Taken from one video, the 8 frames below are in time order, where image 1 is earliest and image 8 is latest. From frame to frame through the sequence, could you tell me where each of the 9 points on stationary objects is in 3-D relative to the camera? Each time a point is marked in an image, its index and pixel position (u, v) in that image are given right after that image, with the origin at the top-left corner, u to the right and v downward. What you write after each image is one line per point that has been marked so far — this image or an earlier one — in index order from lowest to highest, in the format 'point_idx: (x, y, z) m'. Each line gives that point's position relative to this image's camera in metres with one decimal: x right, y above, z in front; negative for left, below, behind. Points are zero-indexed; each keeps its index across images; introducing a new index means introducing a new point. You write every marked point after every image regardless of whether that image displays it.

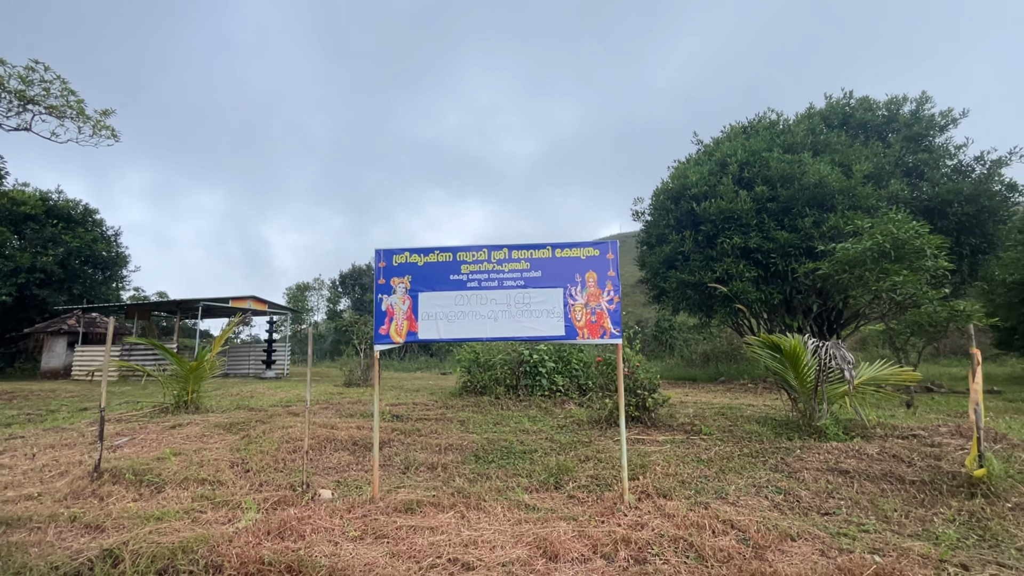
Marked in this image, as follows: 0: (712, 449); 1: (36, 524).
0: (+1.8, -1.5, +4.5) m
1: (-3.1, -1.5, +3.1) m
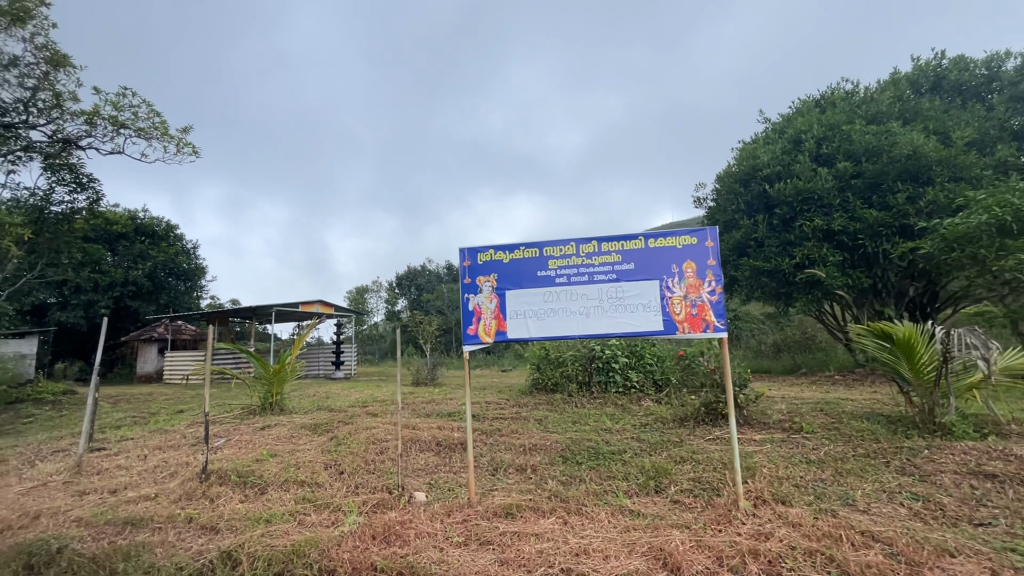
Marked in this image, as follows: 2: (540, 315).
0: (+2.6, -1.4, +4.1) m
1: (-2.4, -1.6, +3.3) m
2: (+0.2, -0.2, +3.4) m
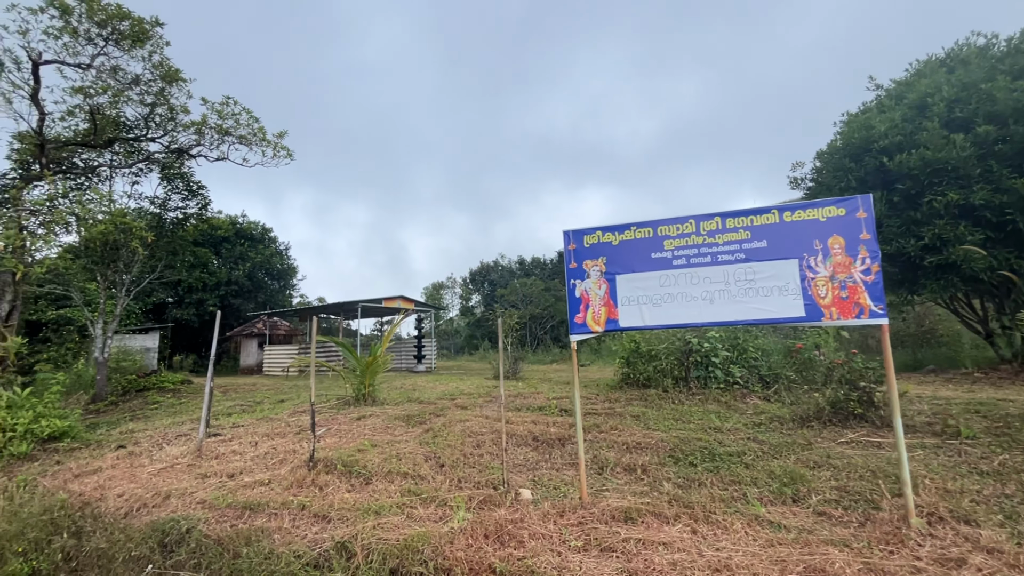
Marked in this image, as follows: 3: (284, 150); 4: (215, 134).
0: (+3.4, -1.2, +3.5) m
1: (-1.6, -1.5, +3.4) m
2: (+0.9, -0.1, +3.1) m
3: (-4.1, +2.5, +8.7) m
4: (-5.2, +2.7, +8.5) m
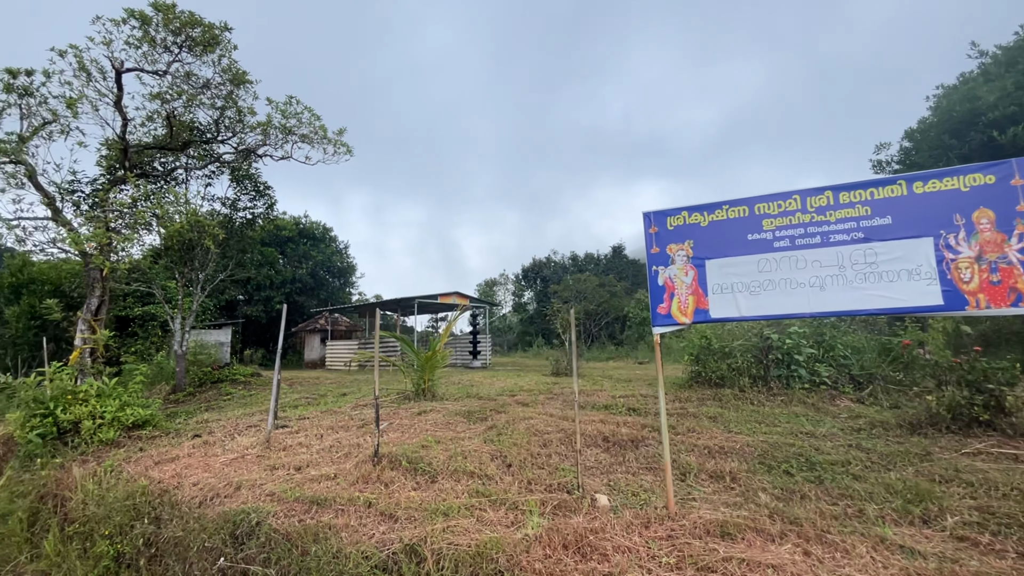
0: (+3.9, -1.1, +2.8) m
1: (-1.2, -1.5, +3.3) m
2: (+1.3, 0.0, +2.7) m
3: (-3.0, +2.6, +8.8) m
4: (-4.2, +2.8, +8.7) m
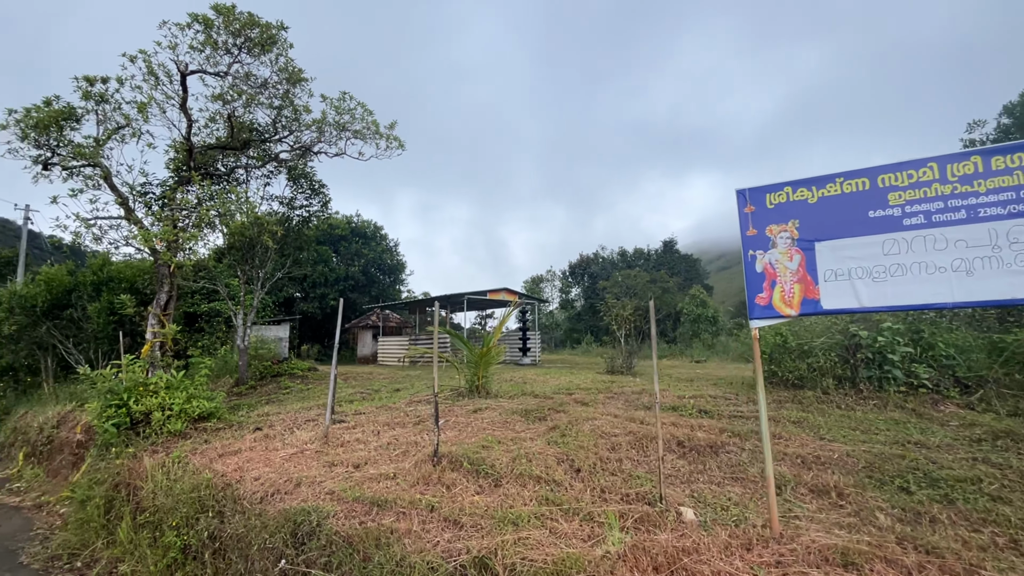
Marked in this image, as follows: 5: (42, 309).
0: (+4.3, -1.0, +2.2) m
1: (-0.7, -1.4, +3.1) m
2: (+1.7, +0.1, +2.3) m
3: (-2.1, +2.6, +8.8) m
4: (-3.2, +2.9, +8.8) m
5: (-11.5, -0.5, +11.9) m
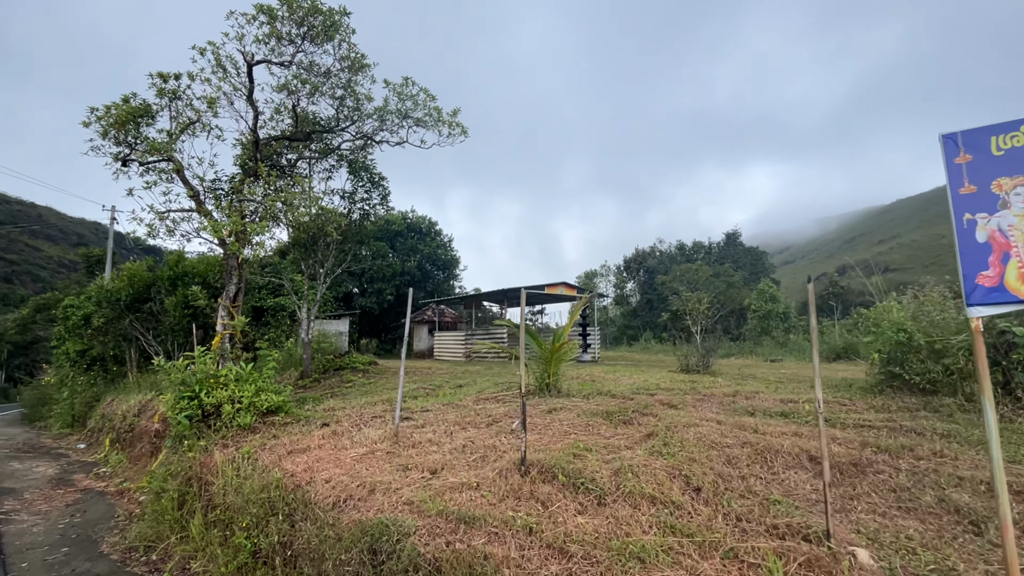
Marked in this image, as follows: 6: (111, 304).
0: (+4.8, -0.9, +1.3) m
1: (-0.1, -1.3, +2.6) m
2: (+2.2, +0.2, +1.6) m
3: (-0.9, +2.8, +8.4) m
4: (-2.0, +3.0, +8.5) m
5: (-9.9, -0.4, +12.5) m
6: (-10.2, -0.4, +12.3) m
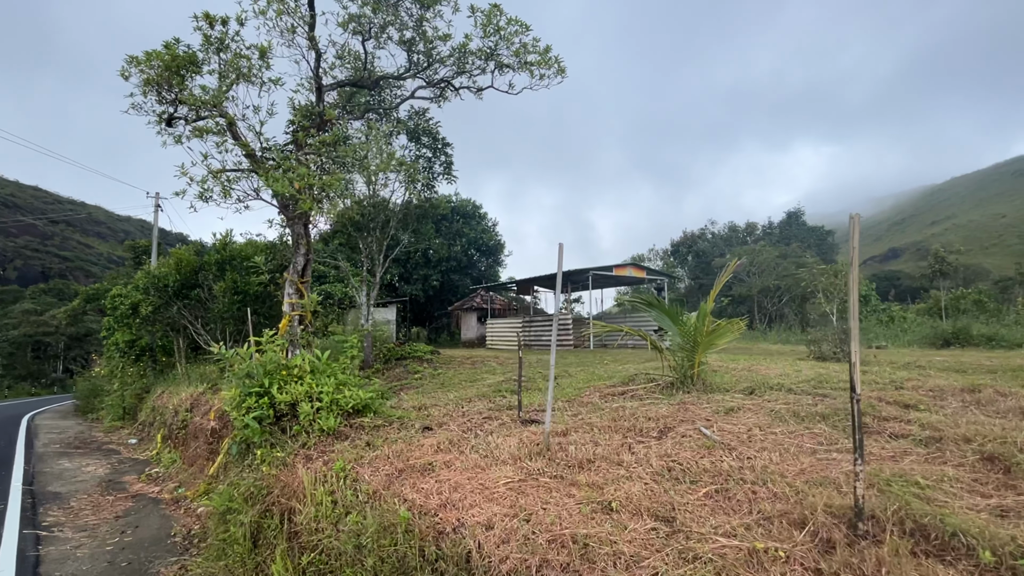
0: (+5.9, -0.6, -0.4) m
1: (+1.1, -1.0, +1.2) m
2: (+3.4, +0.5, 0.0) m
3: (+0.6, +3.2, +6.9) m
4: (-0.5, +3.4, +7.1) m
5: (-8.1, 0.0, +11.6) m
6: (-8.4, 0.0, +11.5) m
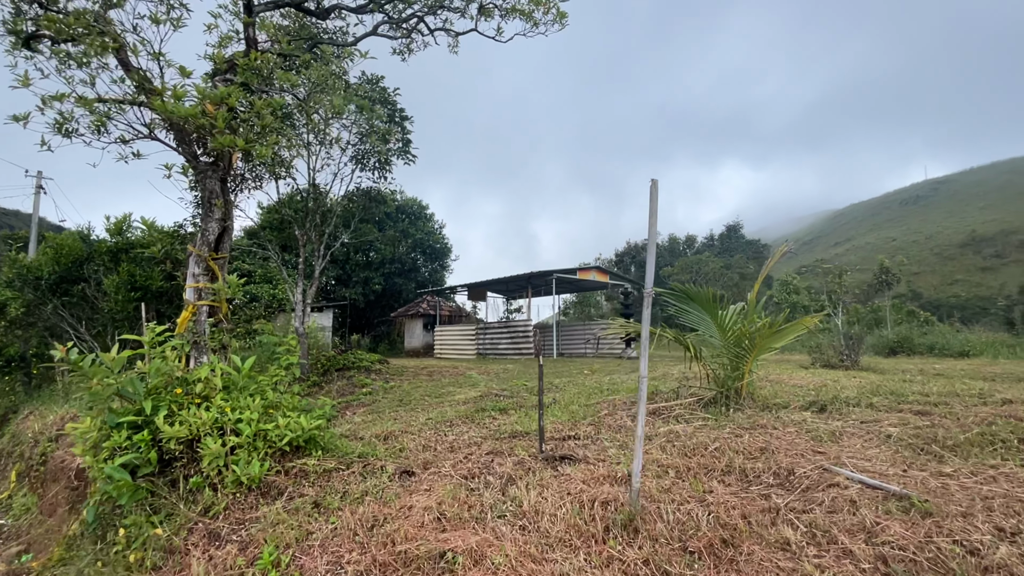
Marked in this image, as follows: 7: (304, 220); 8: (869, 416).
0: (+6.7, -0.5, -1.0) m
1: (+1.7, -0.8, 0.0) m
2: (+4.1, +0.6, -0.9) m
3: (+0.5, +3.3, +5.7) m
4: (-0.6, +3.5, +5.7) m
5: (-8.8, +0.1, +9.1) m
6: (-9.0, +0.1, +9.0) m
7: (-4.3, +1.4, +10.0) m
8: (+2.6, -0.9, +3.6) m
